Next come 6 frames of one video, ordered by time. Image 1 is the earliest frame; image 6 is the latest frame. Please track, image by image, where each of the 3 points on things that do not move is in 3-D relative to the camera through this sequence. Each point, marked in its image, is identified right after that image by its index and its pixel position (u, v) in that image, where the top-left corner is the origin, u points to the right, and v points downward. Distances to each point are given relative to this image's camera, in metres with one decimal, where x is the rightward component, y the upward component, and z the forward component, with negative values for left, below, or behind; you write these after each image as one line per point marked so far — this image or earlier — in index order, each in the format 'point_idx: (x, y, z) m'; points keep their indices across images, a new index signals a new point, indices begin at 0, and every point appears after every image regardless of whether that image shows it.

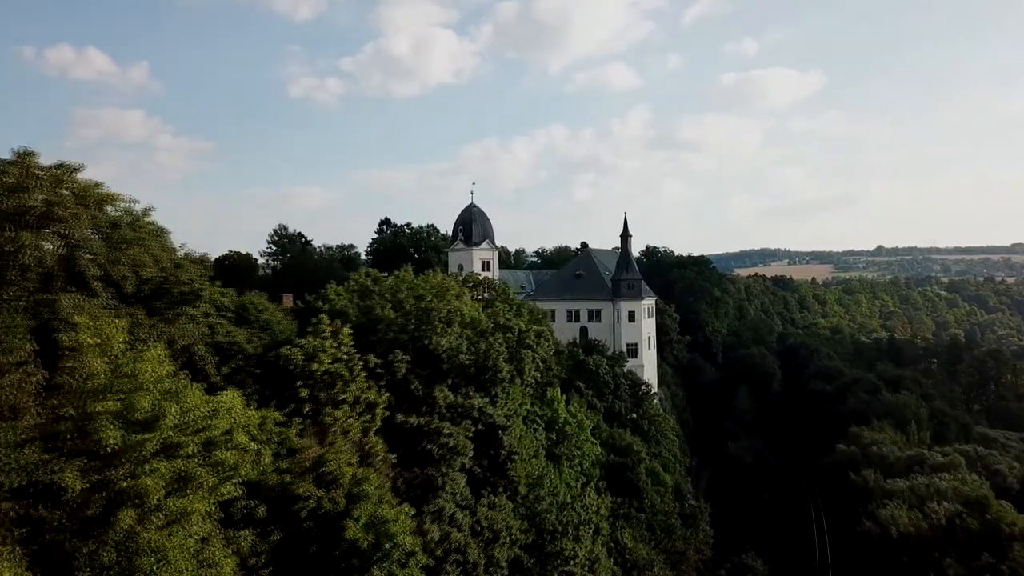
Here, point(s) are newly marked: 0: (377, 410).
0: (-3.7, -3.4, +18.2) m
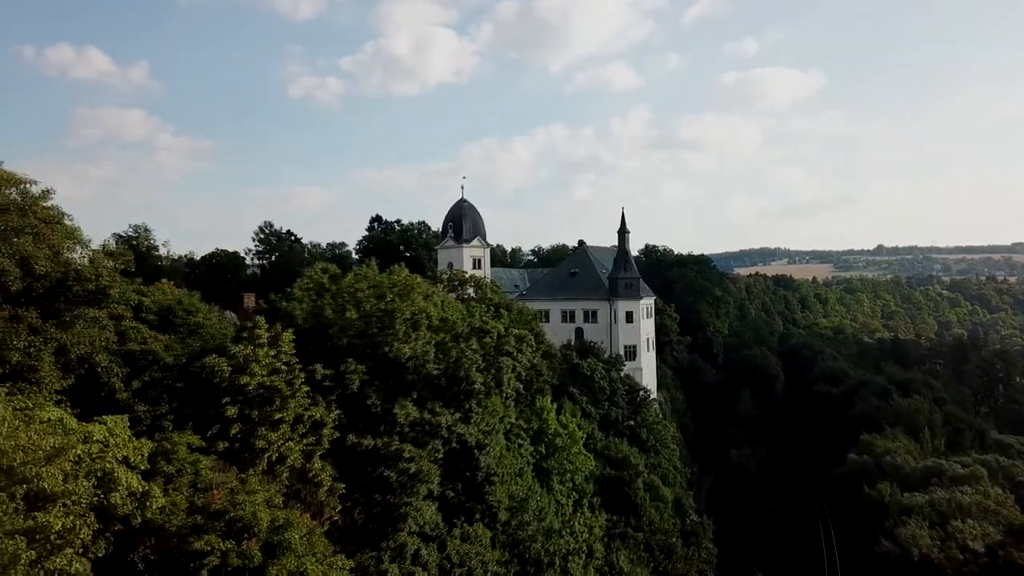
0: (-4.4, -3.4, +15.4) m
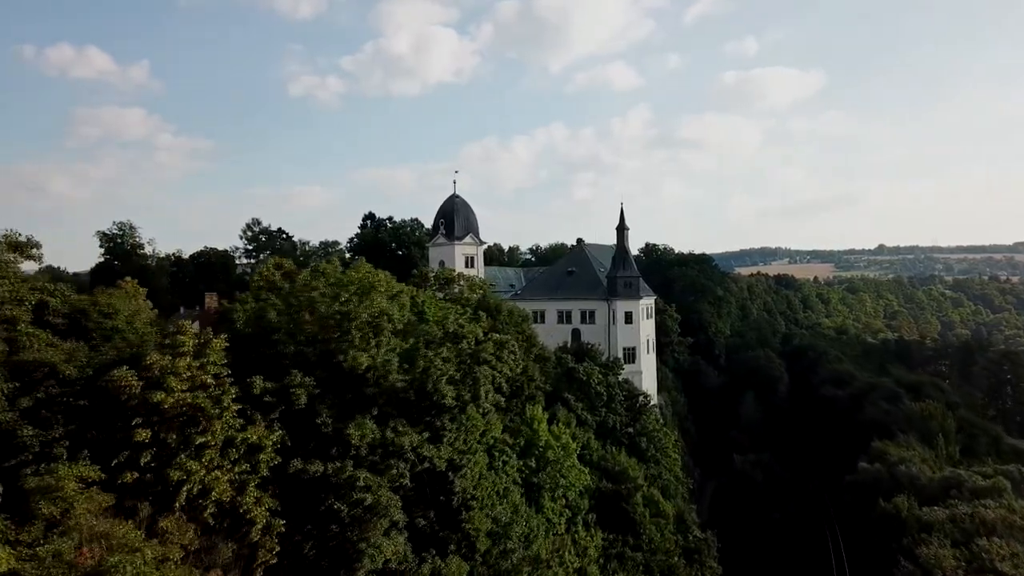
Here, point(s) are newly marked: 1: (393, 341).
0: (-4.9, -3.3, +13.0) m
1: (-2.9, -1.3, +15.7) m
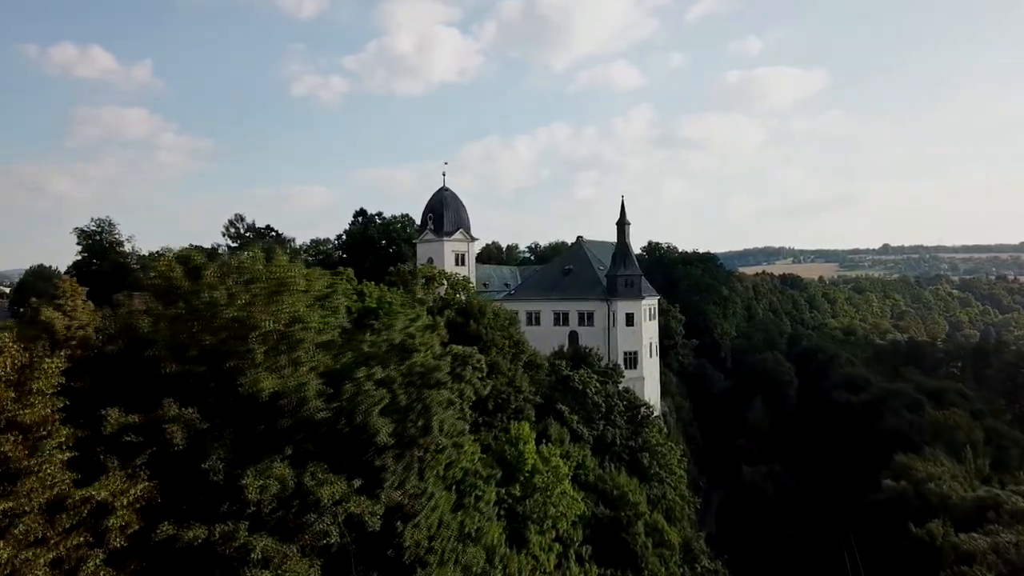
0: (-5.7, -3.3, +9.3) m
1: (-3.6, -1.2, +12.0) m
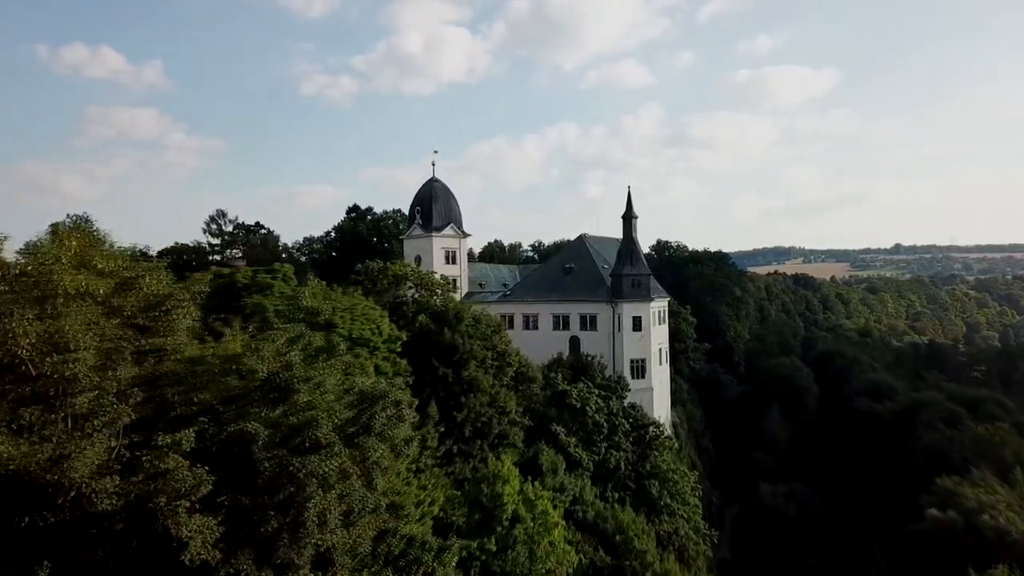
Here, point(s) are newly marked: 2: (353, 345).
0: (-6.5, -3.4, +4.7) m
1: (-4.4, -1.3, +7.4) m
2: (-4.5, -1.6, +18.8) m
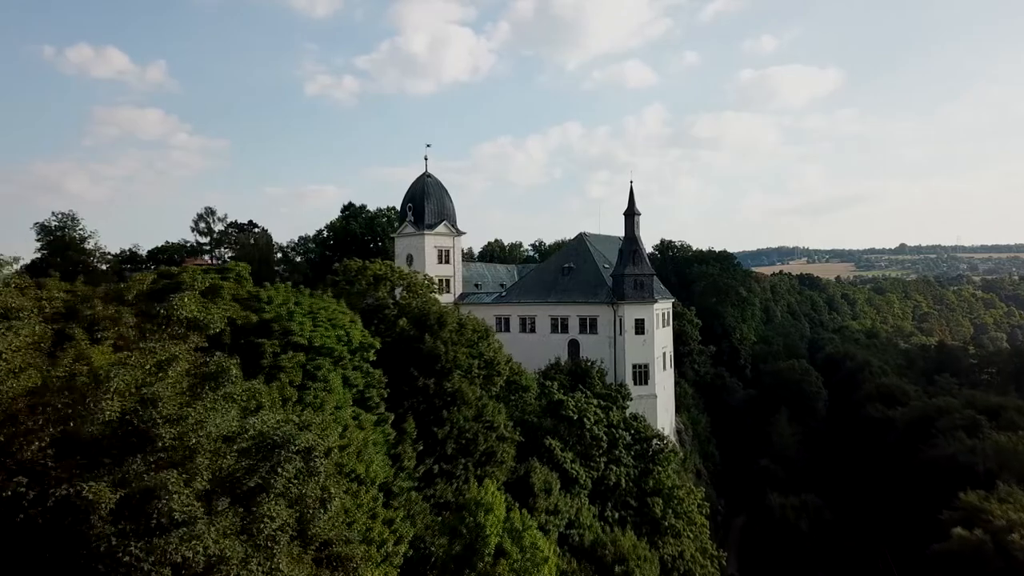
0: (-7.0, -3.4, +2.4) m
1: (-4.9, -1.3, +5.1) m
2: (-5.0, -1.7, +16.5) m
